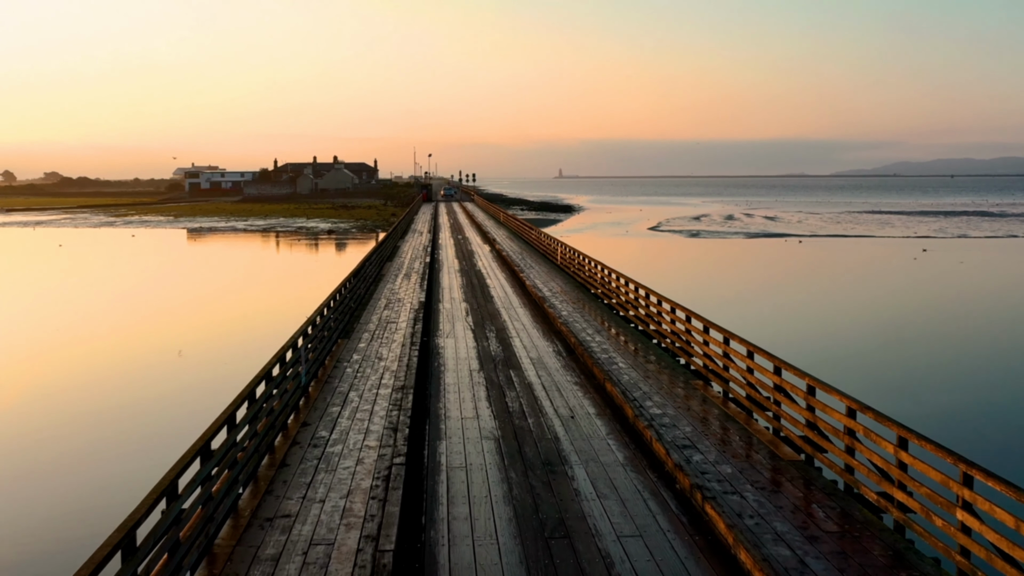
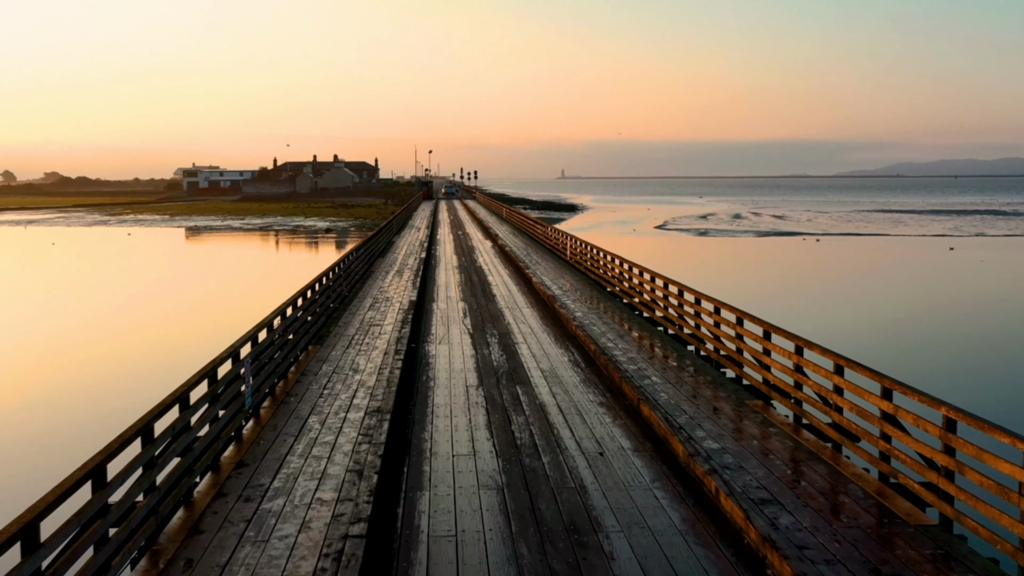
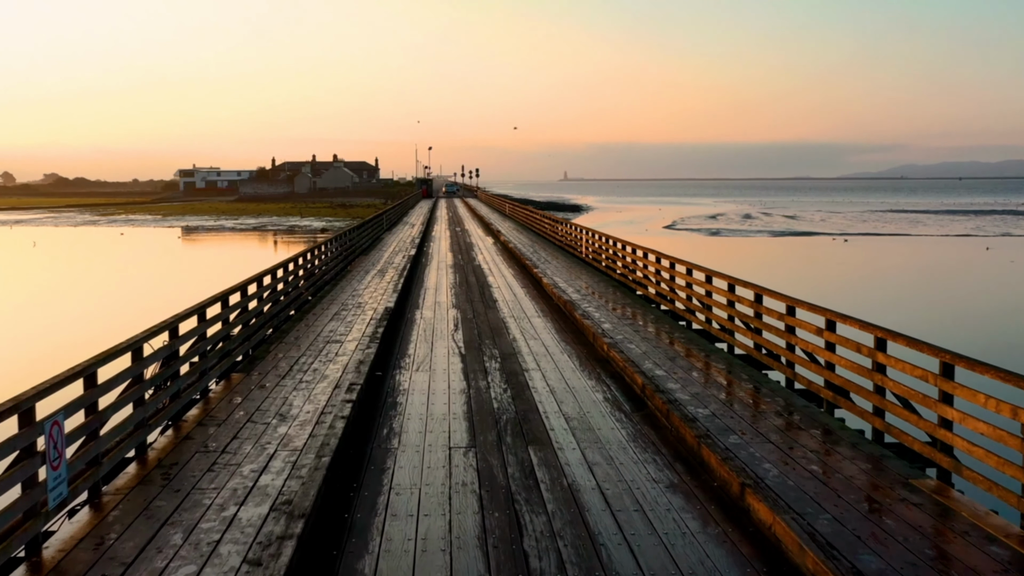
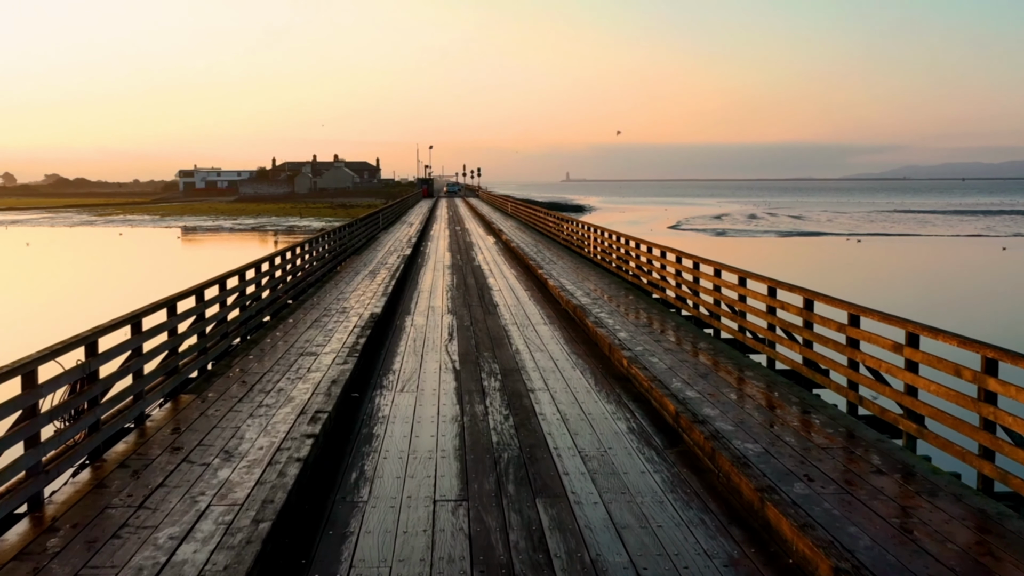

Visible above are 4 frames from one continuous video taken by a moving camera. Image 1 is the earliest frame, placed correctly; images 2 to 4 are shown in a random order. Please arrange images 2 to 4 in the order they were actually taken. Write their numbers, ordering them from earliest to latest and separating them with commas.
2, 3, 4
